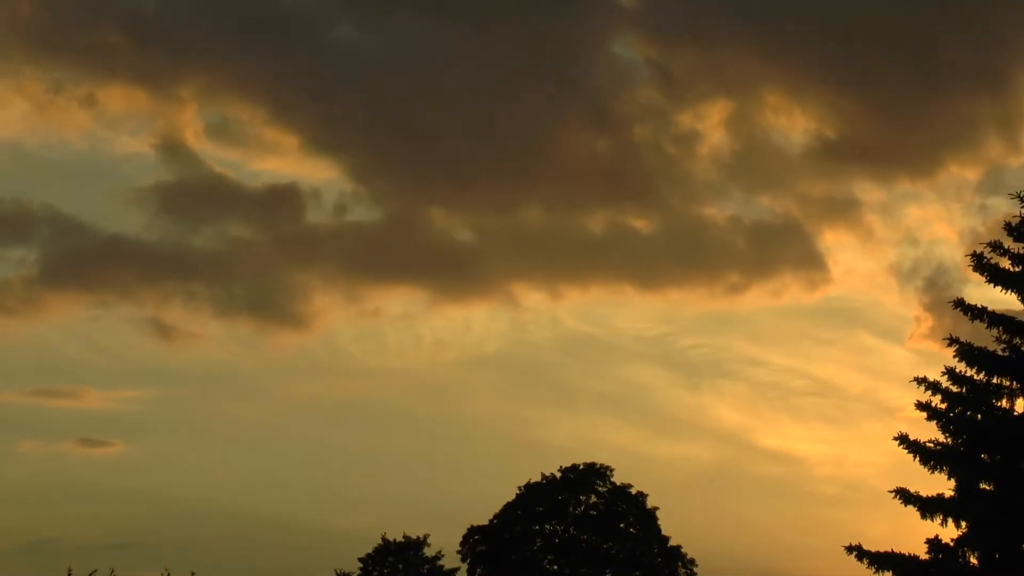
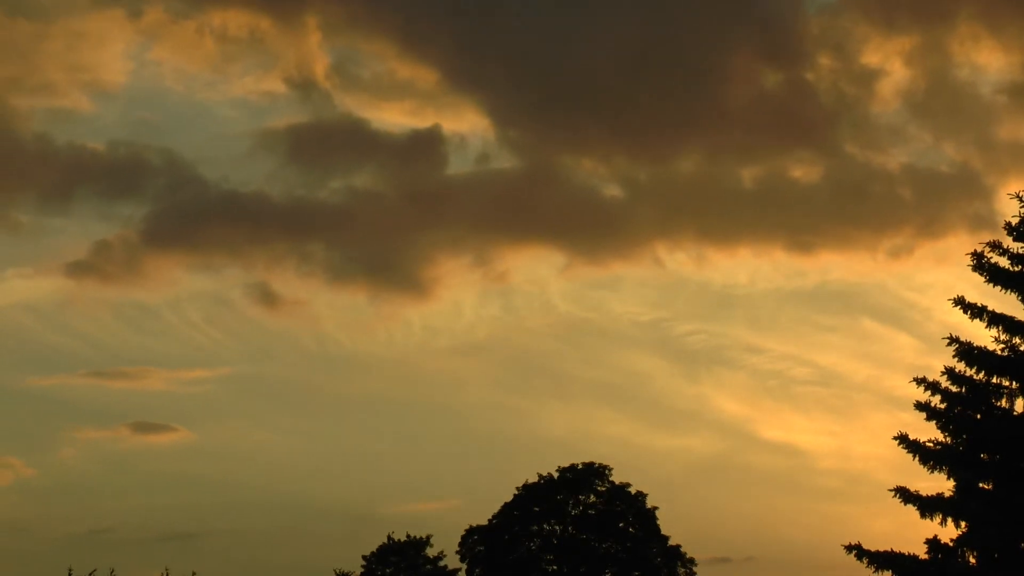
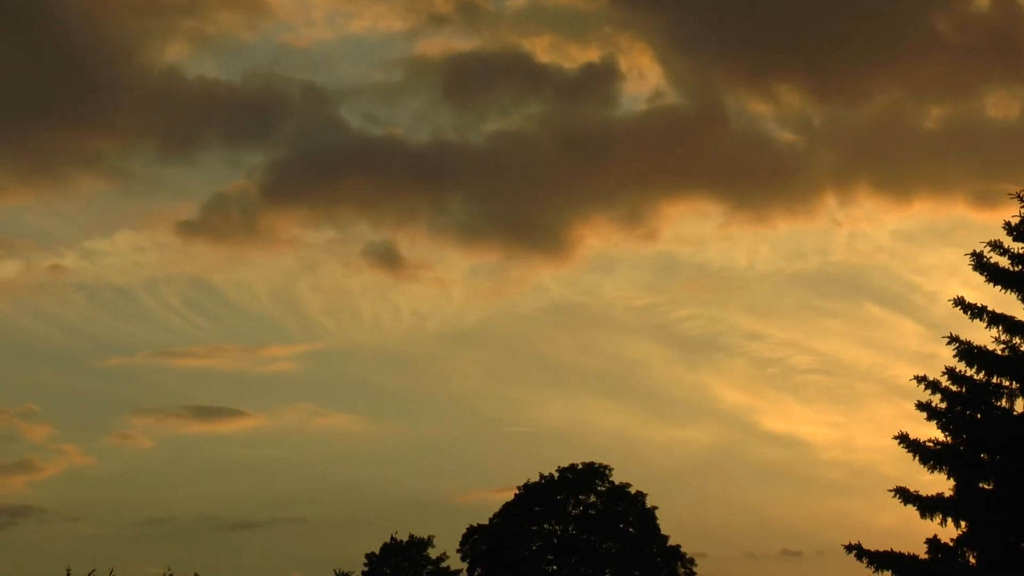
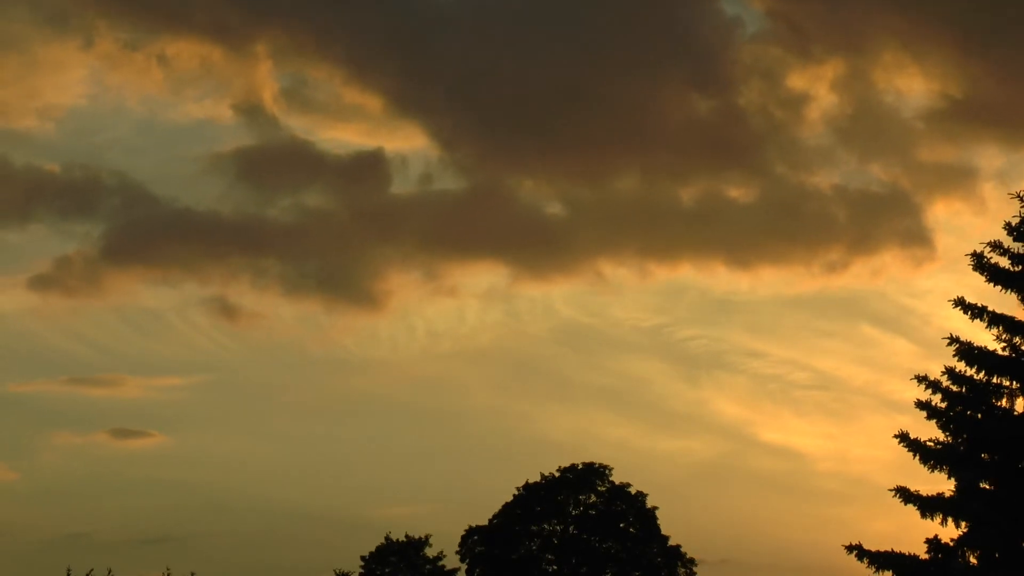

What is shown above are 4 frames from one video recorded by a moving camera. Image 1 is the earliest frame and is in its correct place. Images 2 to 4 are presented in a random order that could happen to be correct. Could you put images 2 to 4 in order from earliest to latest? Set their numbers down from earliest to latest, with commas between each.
4, 2, 3
